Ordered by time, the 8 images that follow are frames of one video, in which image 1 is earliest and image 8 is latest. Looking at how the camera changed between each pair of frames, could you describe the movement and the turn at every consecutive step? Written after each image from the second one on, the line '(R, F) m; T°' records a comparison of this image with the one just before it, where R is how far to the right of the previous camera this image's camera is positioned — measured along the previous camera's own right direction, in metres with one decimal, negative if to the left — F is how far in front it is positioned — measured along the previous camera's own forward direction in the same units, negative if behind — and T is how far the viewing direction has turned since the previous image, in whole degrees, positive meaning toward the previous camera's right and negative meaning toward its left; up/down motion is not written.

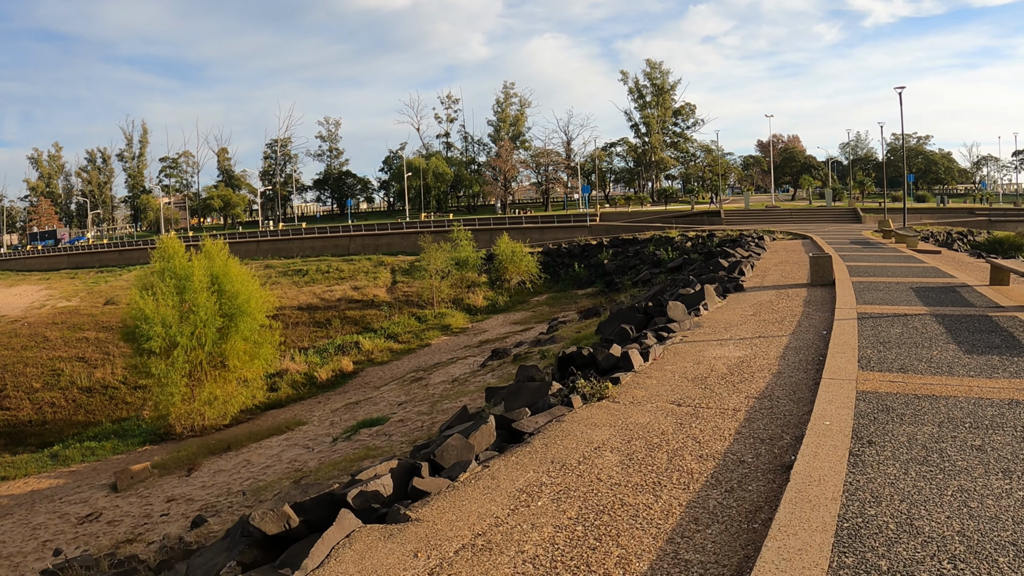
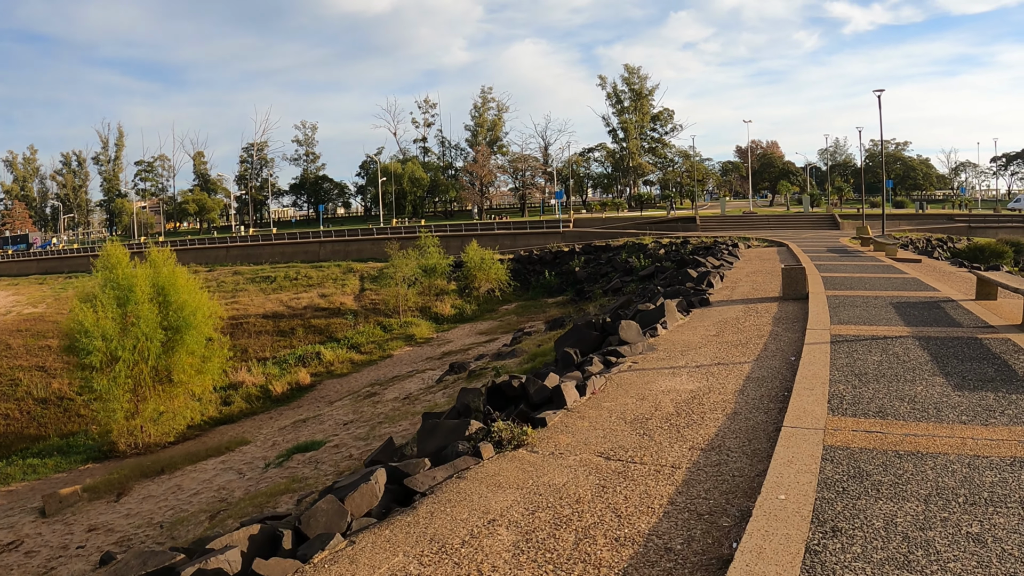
(+0.7, +1.2) m; +1°
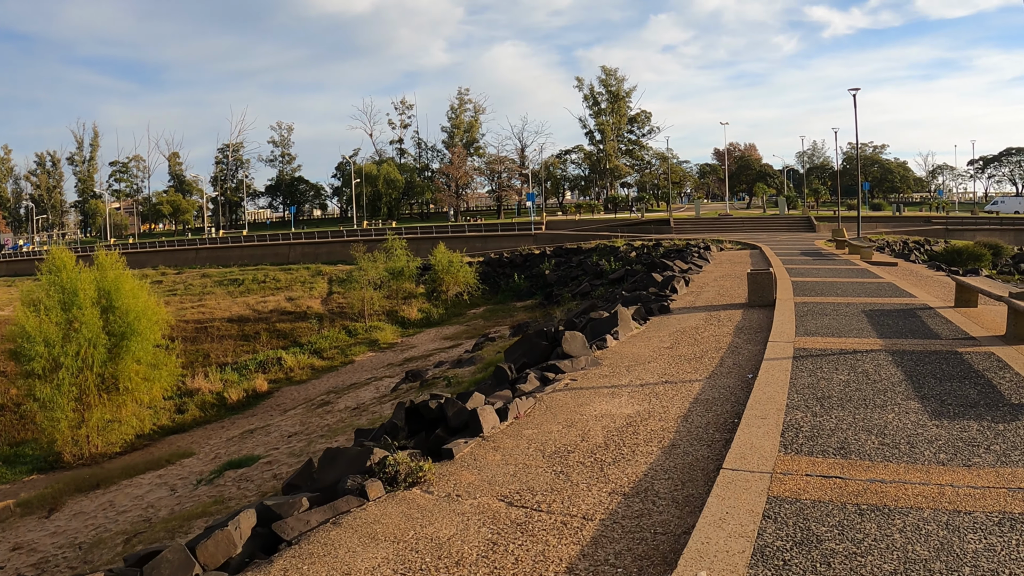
(+0.6, +0.9) m; +1°
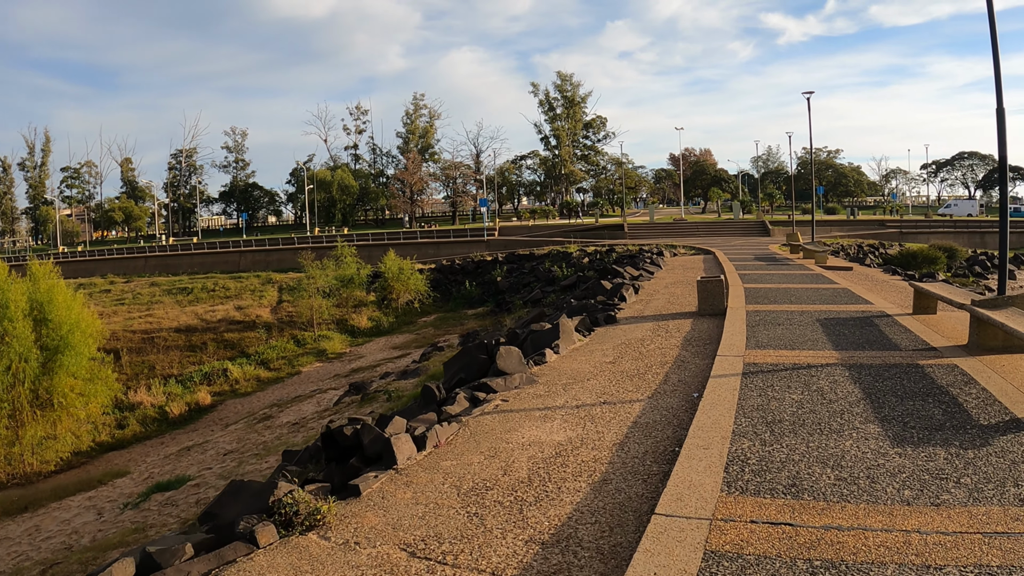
(+0.3, +0.6) m; +4°
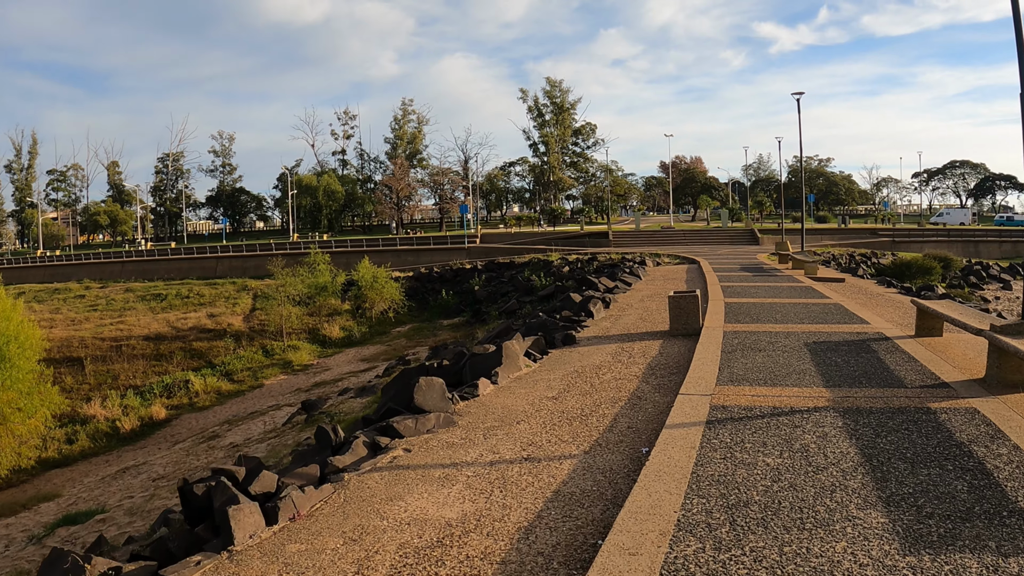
(+0.6, +1.2) m; +1°
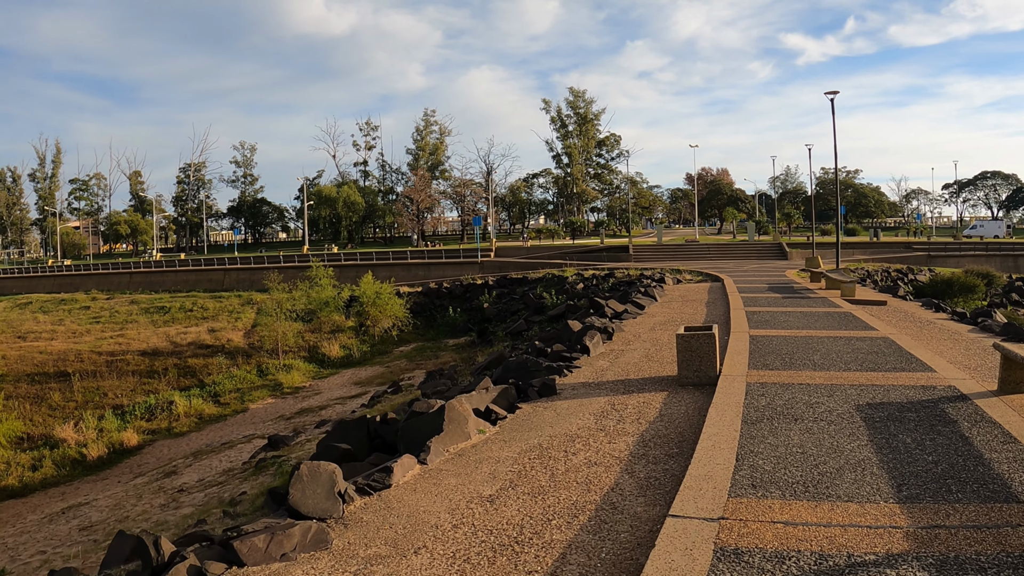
(+0.6, +1.7) m; -2°
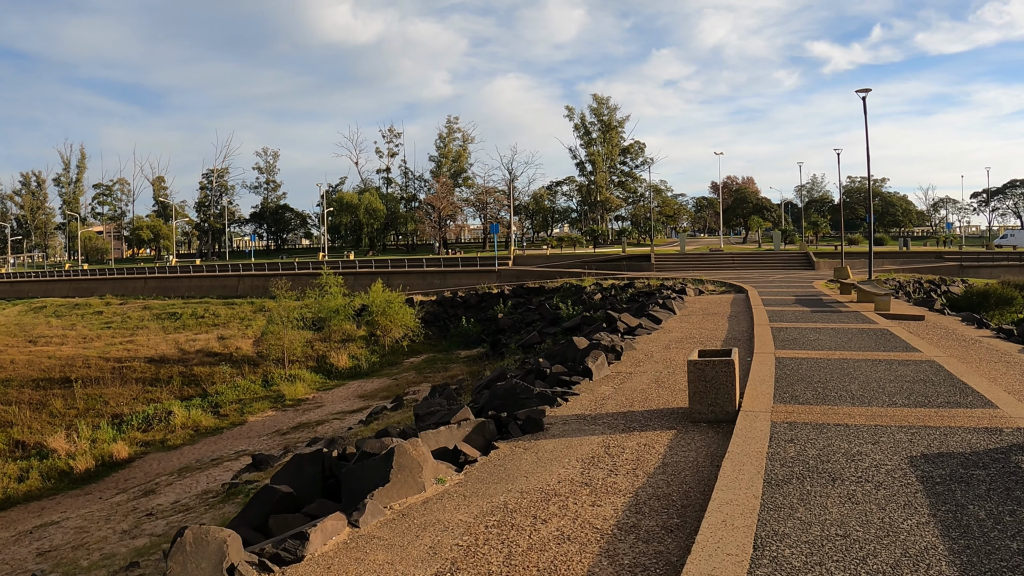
(+0.4, +0.9) m; -2°
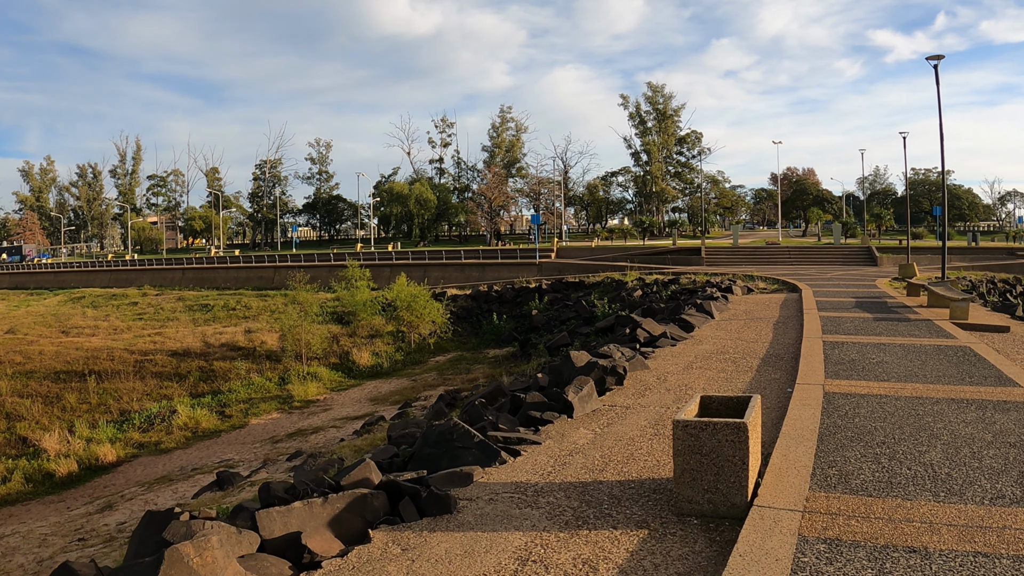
(+0.9, +1.8) m; -5°
